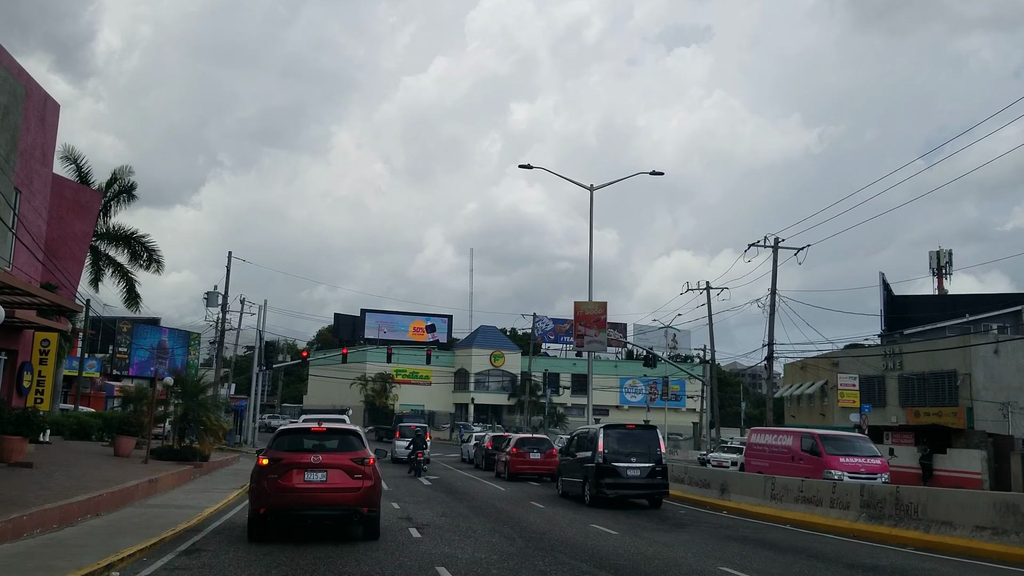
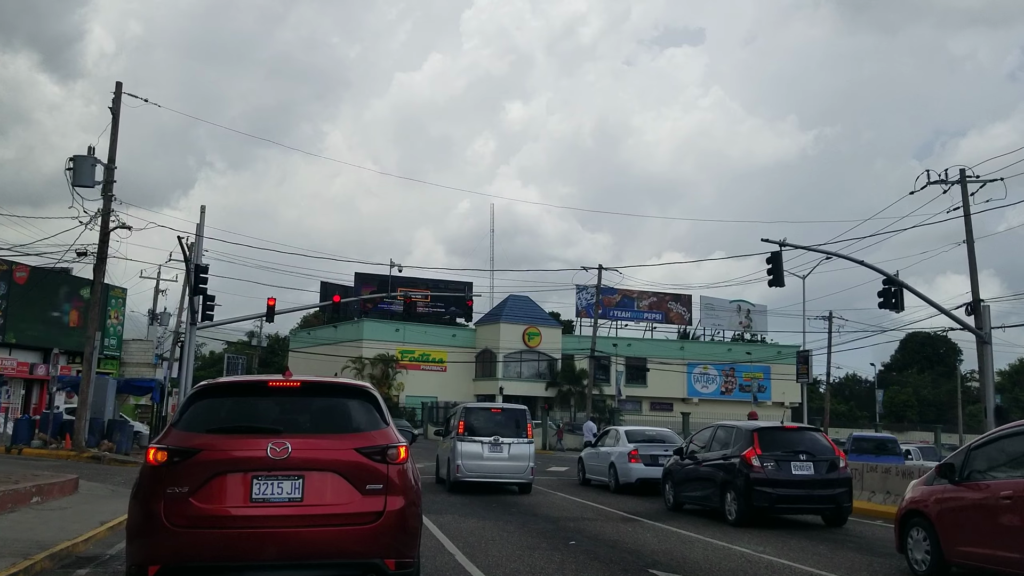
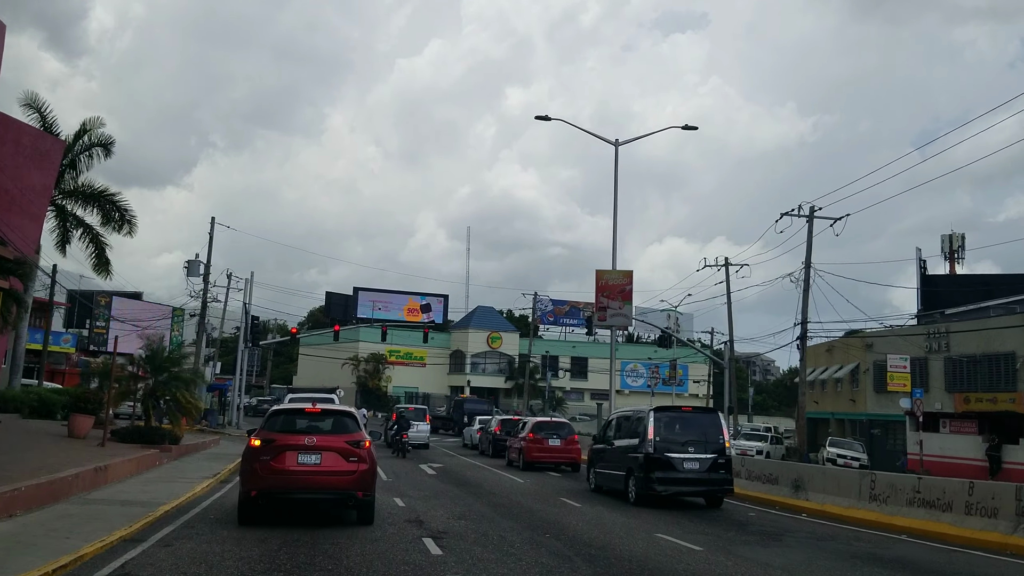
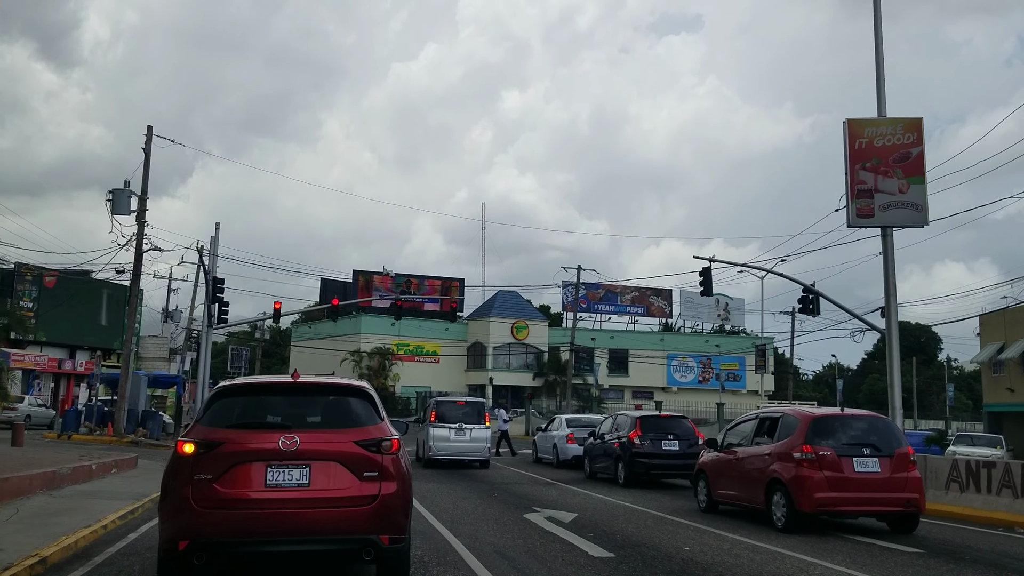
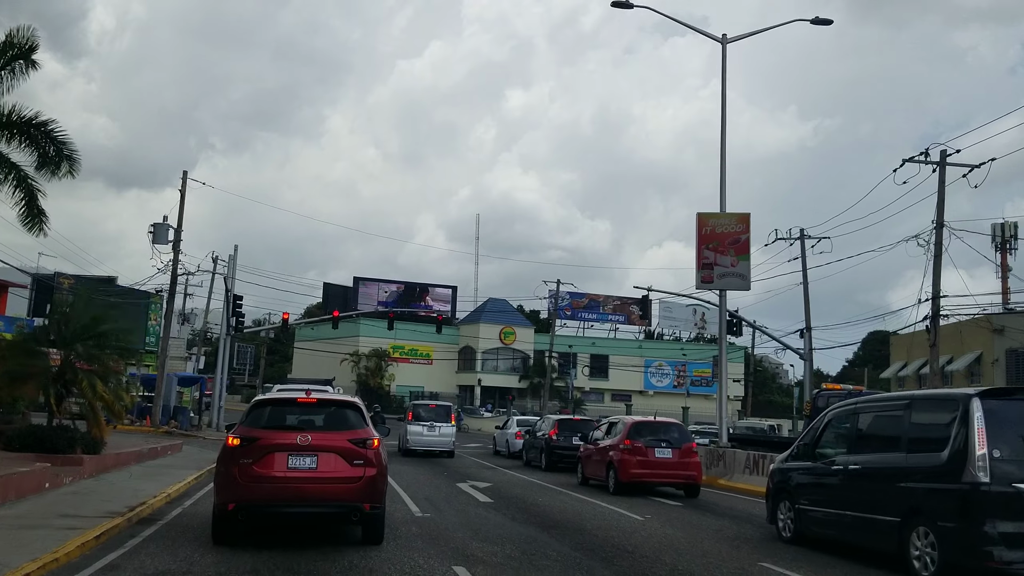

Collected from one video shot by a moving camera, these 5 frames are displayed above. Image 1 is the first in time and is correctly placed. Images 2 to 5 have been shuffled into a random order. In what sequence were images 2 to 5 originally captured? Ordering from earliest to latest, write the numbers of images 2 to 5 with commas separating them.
3, 5, 4, 2
